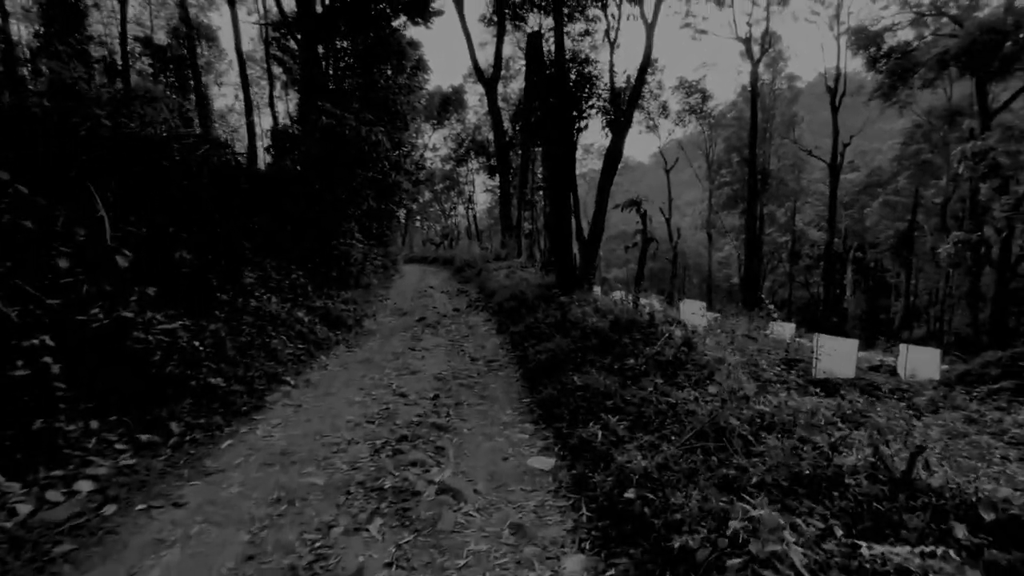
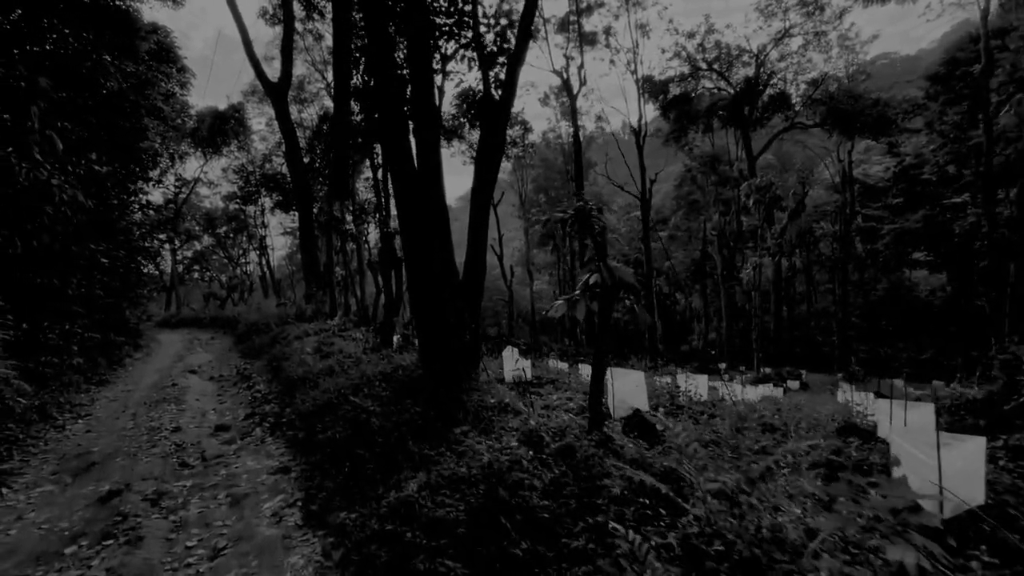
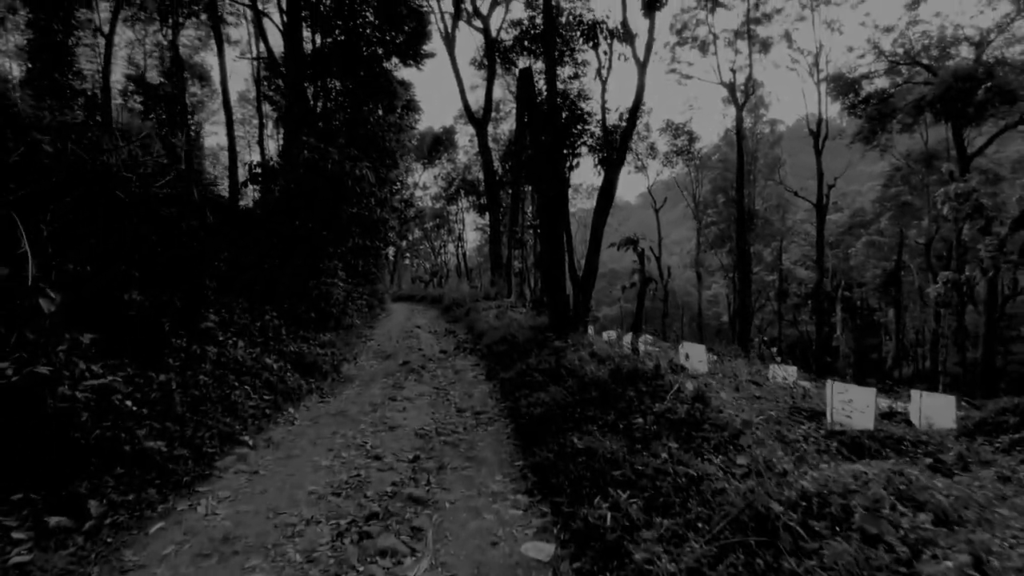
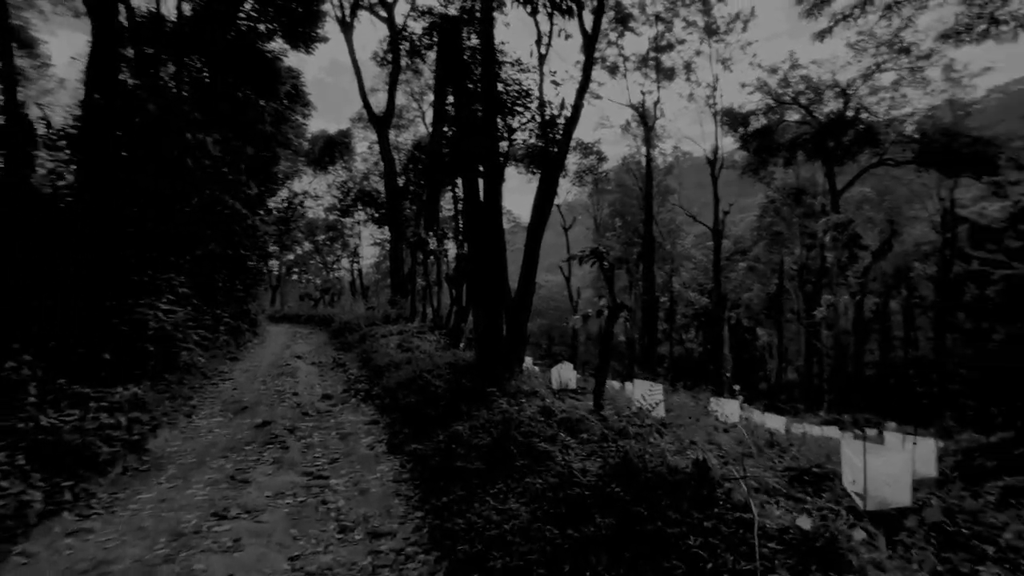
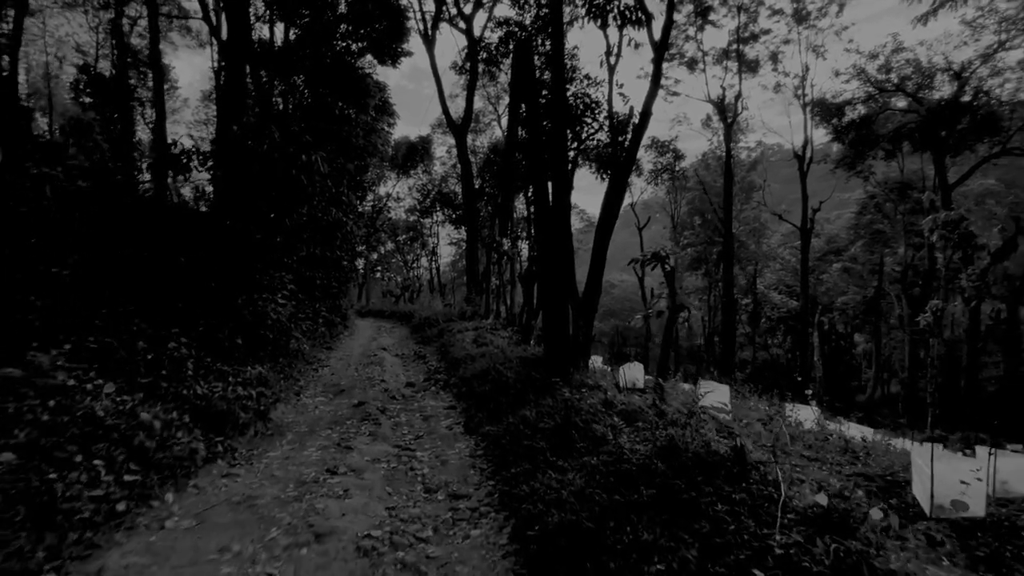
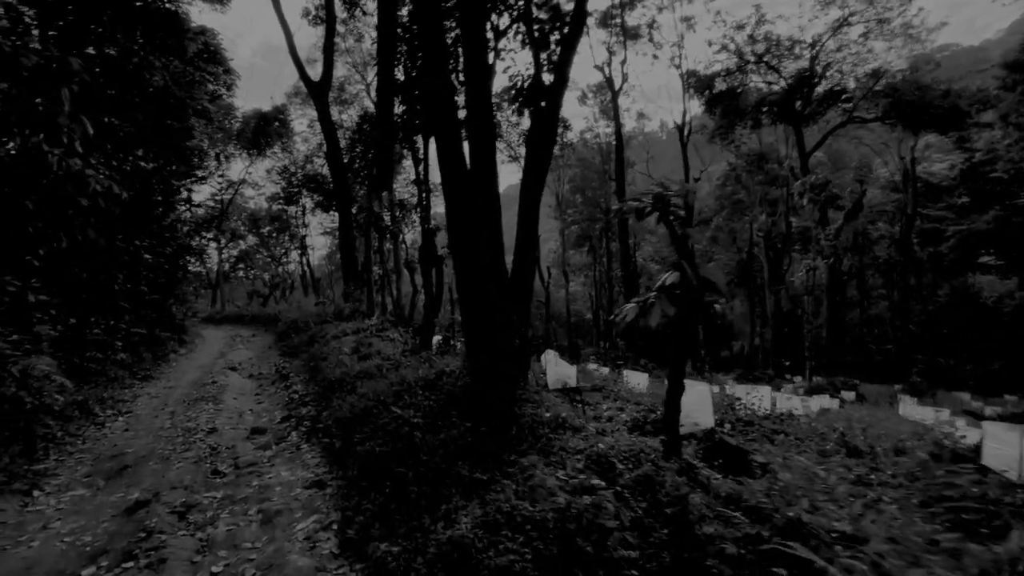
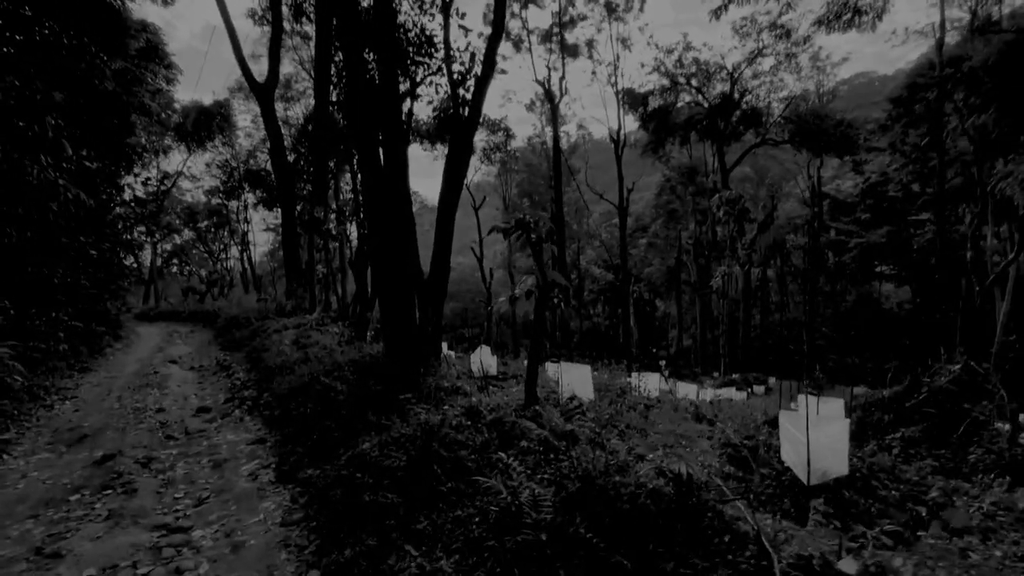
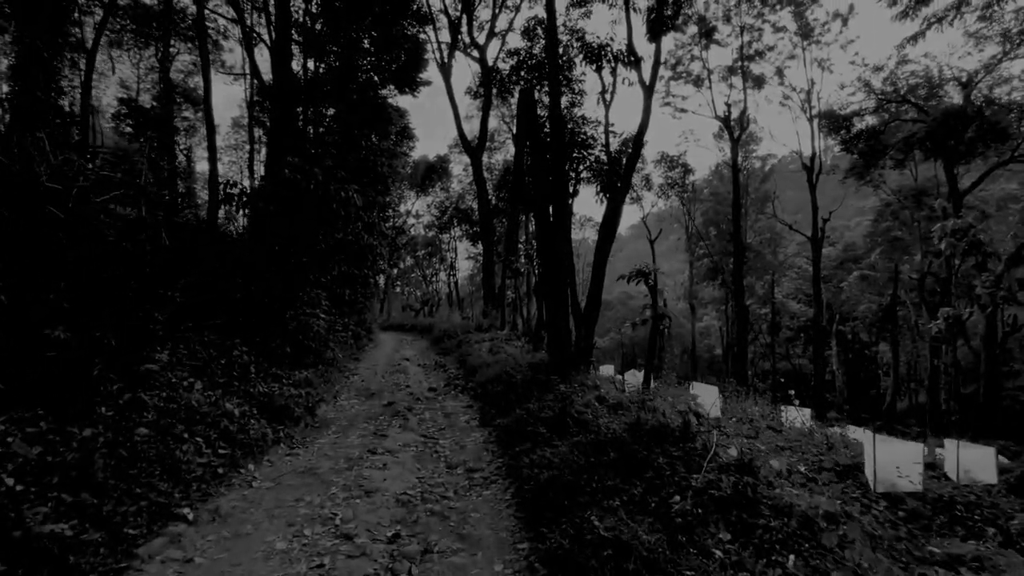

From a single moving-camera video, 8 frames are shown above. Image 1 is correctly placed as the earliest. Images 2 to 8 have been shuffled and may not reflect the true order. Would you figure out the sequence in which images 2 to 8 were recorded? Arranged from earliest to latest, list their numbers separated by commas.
3, 8, 5, 4, 7, 2, 6
